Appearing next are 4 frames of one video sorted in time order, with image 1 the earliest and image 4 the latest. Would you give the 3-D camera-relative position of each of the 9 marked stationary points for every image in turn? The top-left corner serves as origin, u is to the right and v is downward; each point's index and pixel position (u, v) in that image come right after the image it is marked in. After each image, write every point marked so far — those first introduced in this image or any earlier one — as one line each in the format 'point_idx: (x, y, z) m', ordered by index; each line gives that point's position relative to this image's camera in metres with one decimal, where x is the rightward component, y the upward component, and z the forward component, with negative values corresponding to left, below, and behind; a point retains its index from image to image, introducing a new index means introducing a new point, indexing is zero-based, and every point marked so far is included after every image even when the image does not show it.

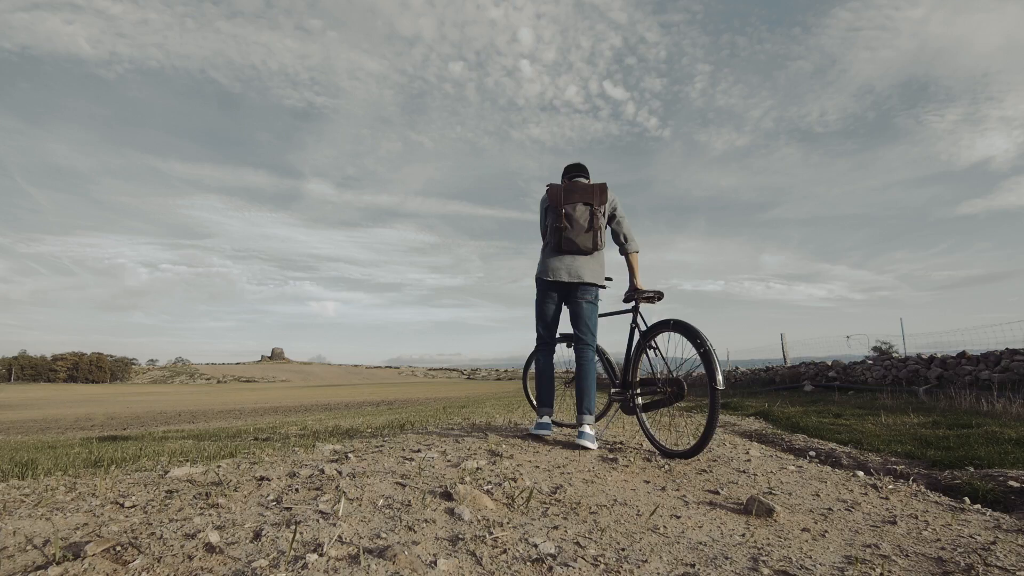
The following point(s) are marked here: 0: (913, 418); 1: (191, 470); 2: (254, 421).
0: (+7.1, -2.3, +9.1) m
1: (-1.8, -1.0, +2.8) m
2: (-8.3, -4.3, +16.5) m
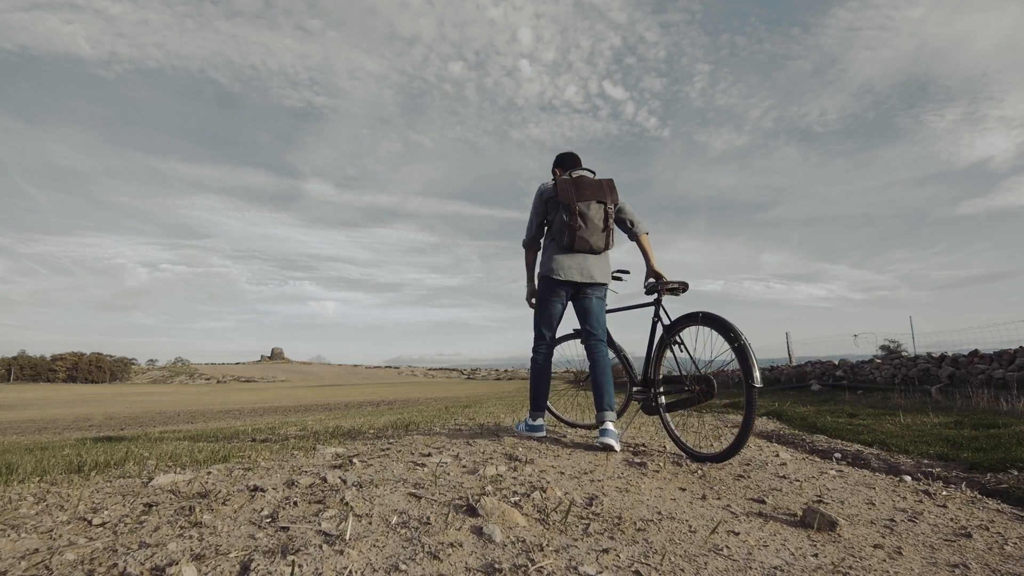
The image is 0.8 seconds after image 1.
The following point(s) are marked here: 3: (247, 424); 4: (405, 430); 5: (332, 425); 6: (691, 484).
0: (+7.2, -2.2, +8.8) m
1: (-1.6, -0.9, +2.5) m
2: (-8.2, -4.2, +16.2) m
3: (-7.5, -3.9, +14.9) m
4: (-1.2, -1.6, +5.7) m
5: (-3.4, -2.6, +9.8) m
6: (+1.0, -1.1, +2.9) m
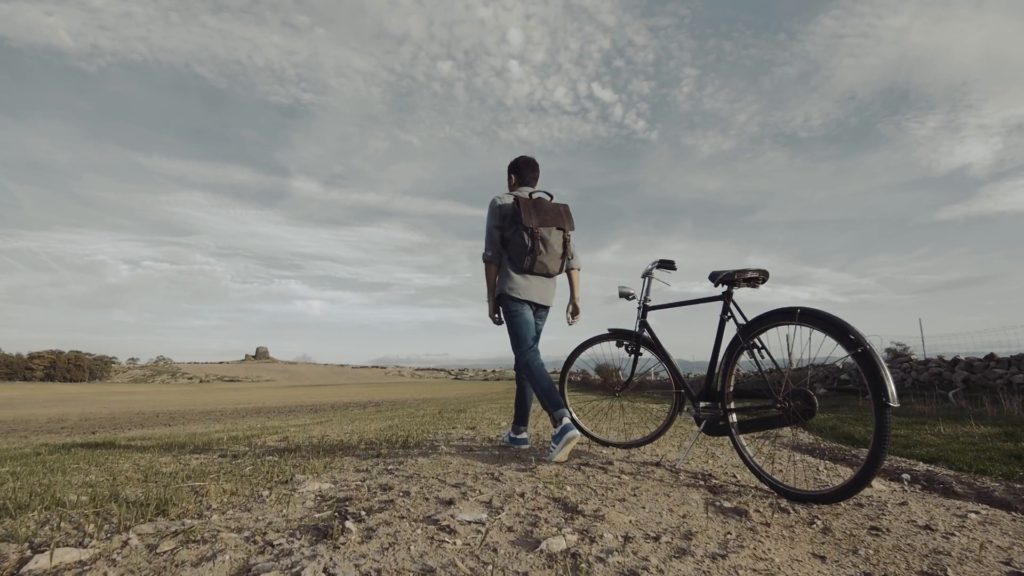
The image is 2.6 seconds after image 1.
0: (+7.3, -2.2, +8.2) m
1: (-1.4, -0.8, +1.6) m
2: (-8.3, -4.0, +15.1) m
3: (-7.6, -3.8, +13.8) m
4: (-1.0, -1.5, +4.8) m
5: (-3.4, -2.5, +8.9) m
6: (+1.3, -1.0, +2.1) m
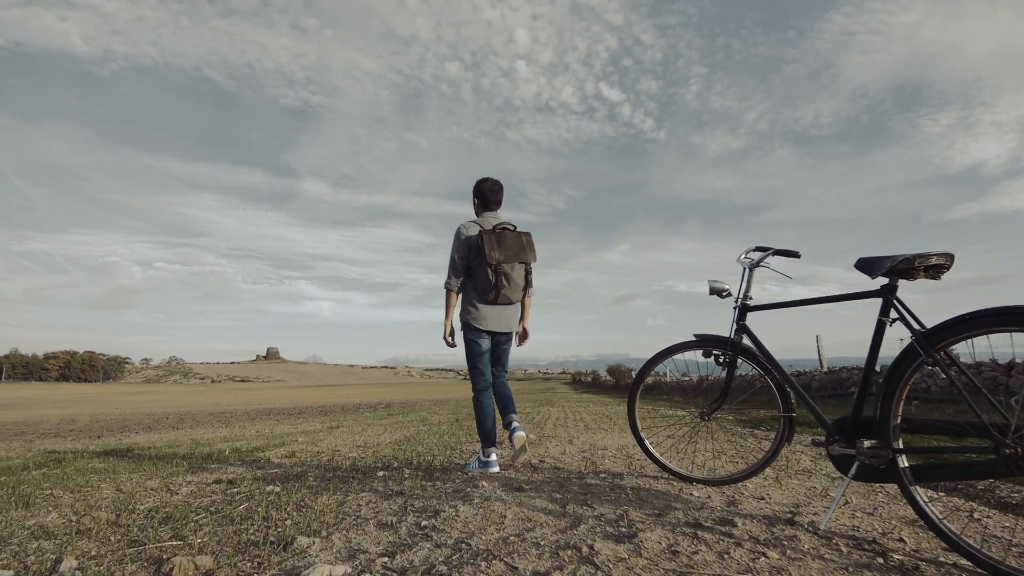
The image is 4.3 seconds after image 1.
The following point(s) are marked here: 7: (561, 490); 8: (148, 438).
0: (+7.8, -2.2, +7.1) m
1: (-1.0, -0.8, +0.7) m
2: (-7.7, -4.0, +14.3) m
3: (-7.0, -3.8, +13.0) m
4: (-0.6, -1.5, +3.9) m
5: (-2.9, -2.5, +8.0) m
6: (+1.6, -1.0, +1.1) m
7: (+0.3, -1.3, +3.3) m
8: (-11.1, -4.6, +15.6) m
